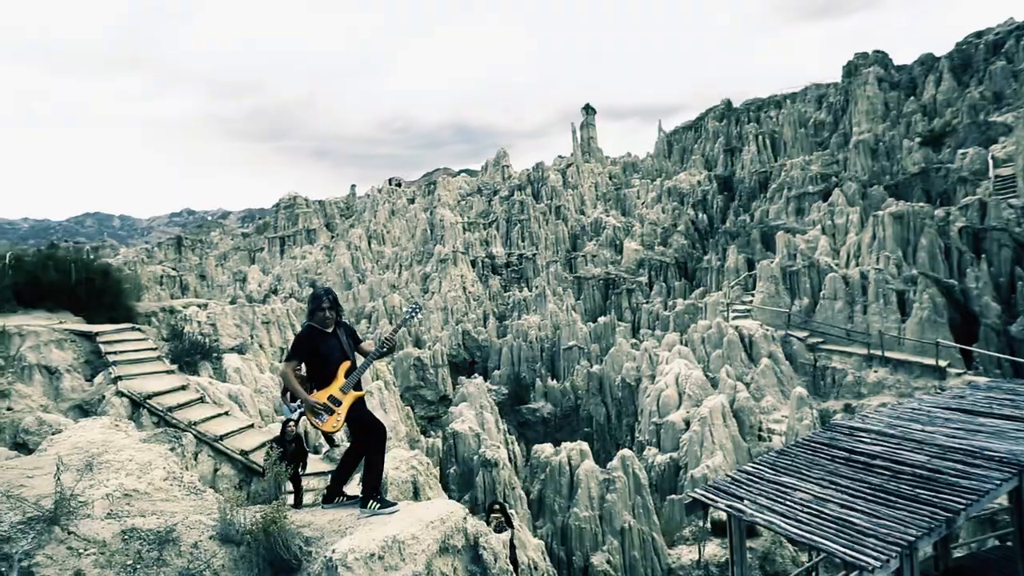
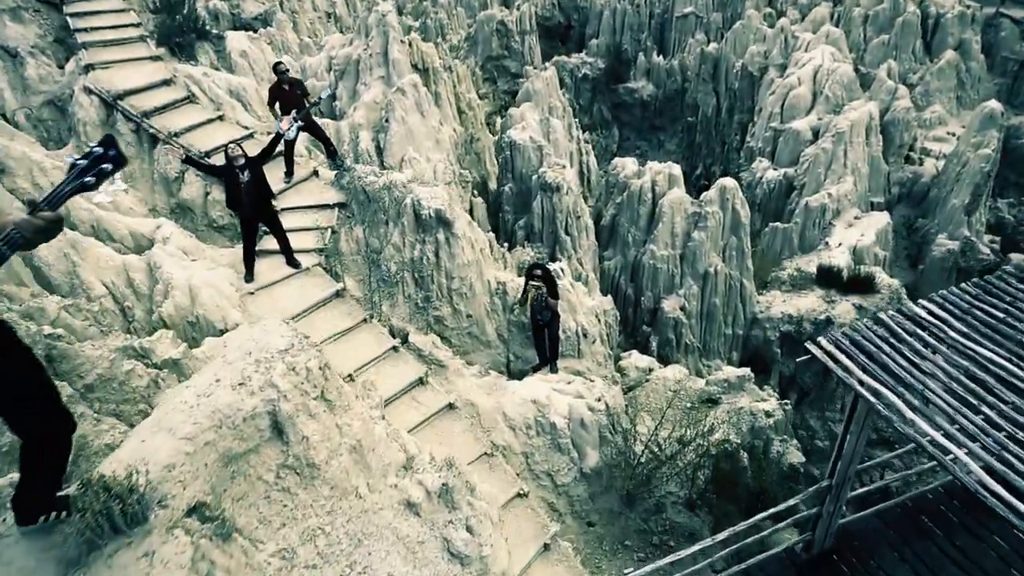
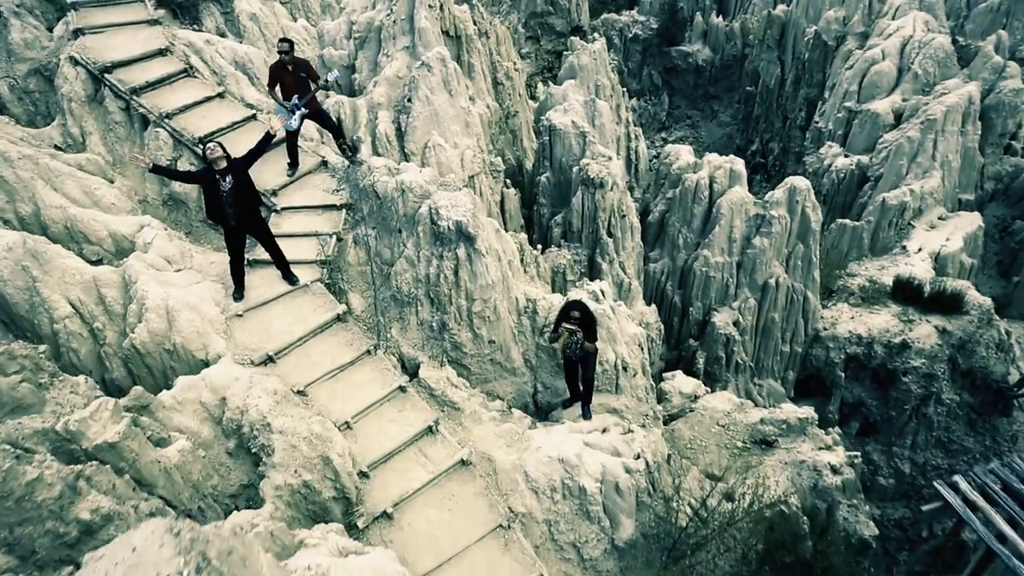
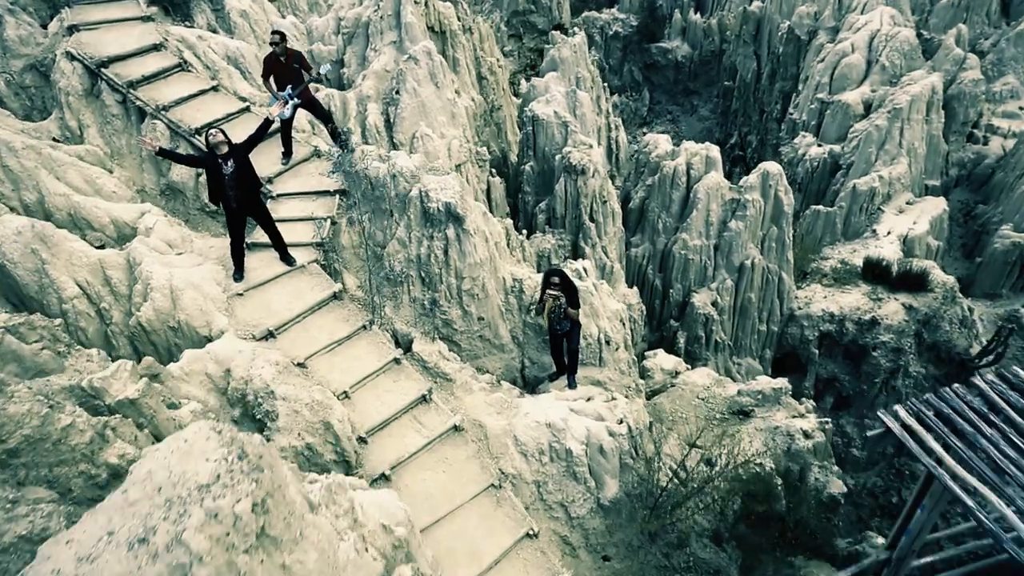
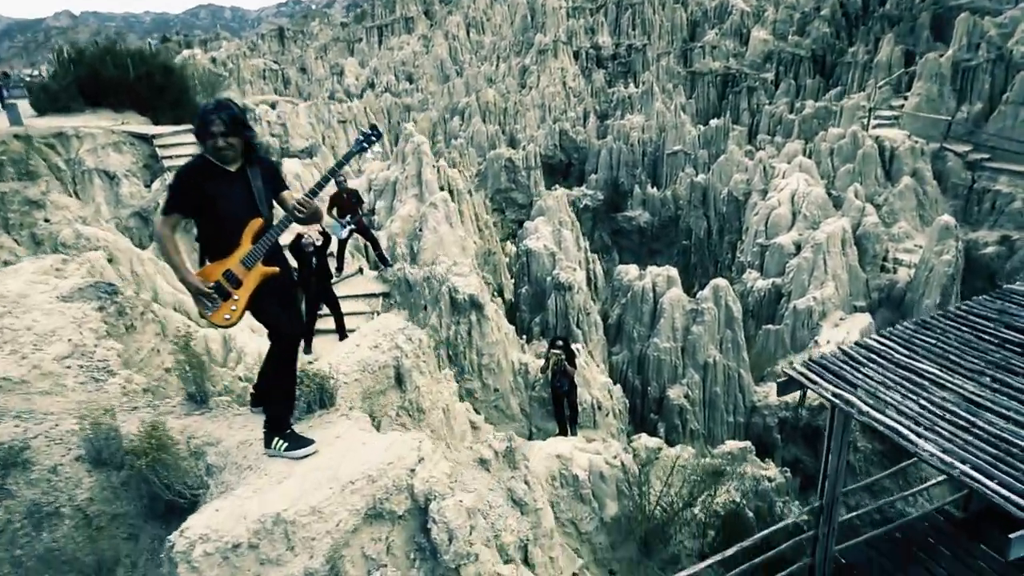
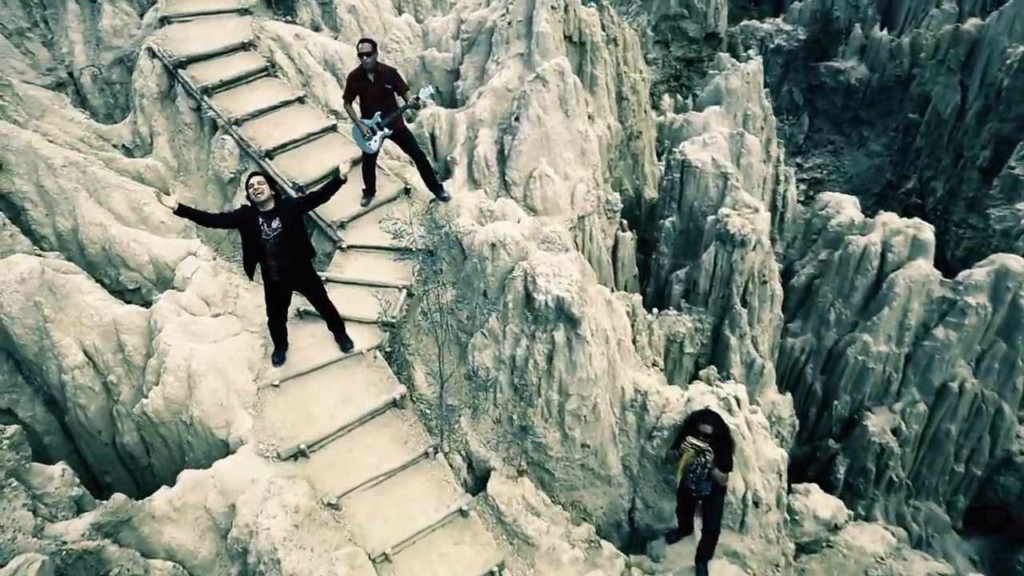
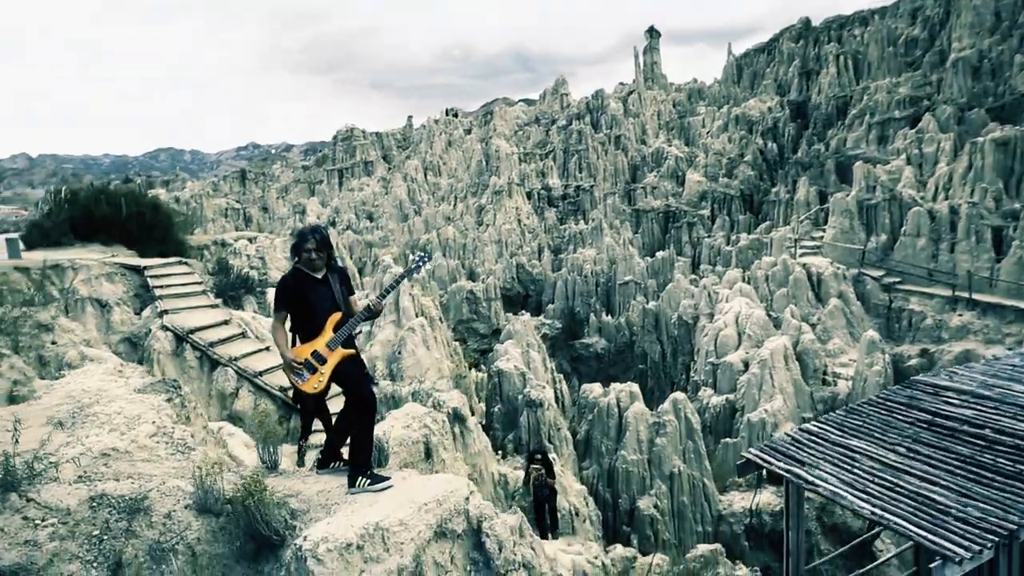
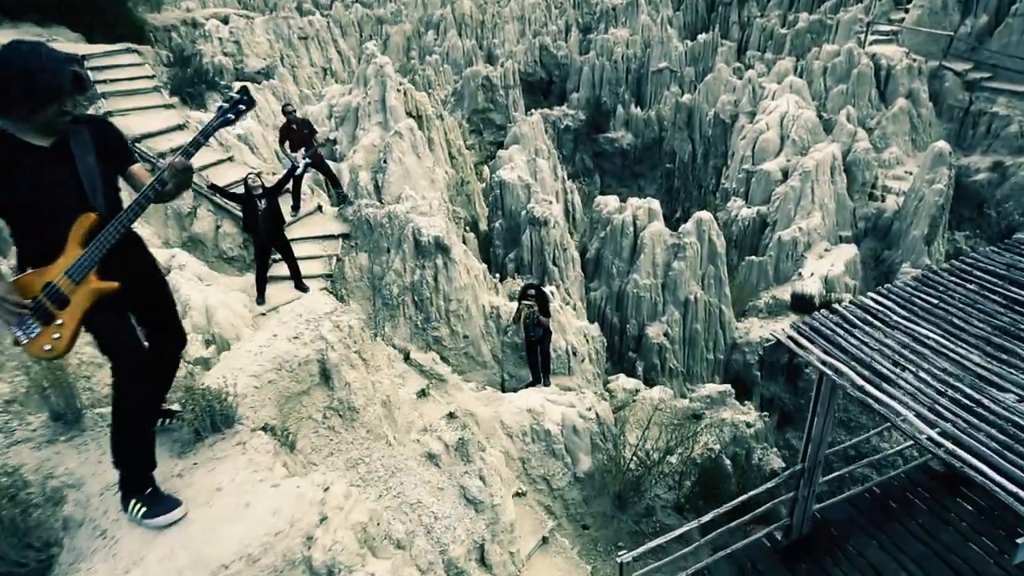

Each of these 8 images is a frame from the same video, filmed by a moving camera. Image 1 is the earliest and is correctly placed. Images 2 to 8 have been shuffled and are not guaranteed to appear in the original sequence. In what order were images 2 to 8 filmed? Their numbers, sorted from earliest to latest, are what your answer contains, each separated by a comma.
7, 5, 8, 2, 4, 3, 6
